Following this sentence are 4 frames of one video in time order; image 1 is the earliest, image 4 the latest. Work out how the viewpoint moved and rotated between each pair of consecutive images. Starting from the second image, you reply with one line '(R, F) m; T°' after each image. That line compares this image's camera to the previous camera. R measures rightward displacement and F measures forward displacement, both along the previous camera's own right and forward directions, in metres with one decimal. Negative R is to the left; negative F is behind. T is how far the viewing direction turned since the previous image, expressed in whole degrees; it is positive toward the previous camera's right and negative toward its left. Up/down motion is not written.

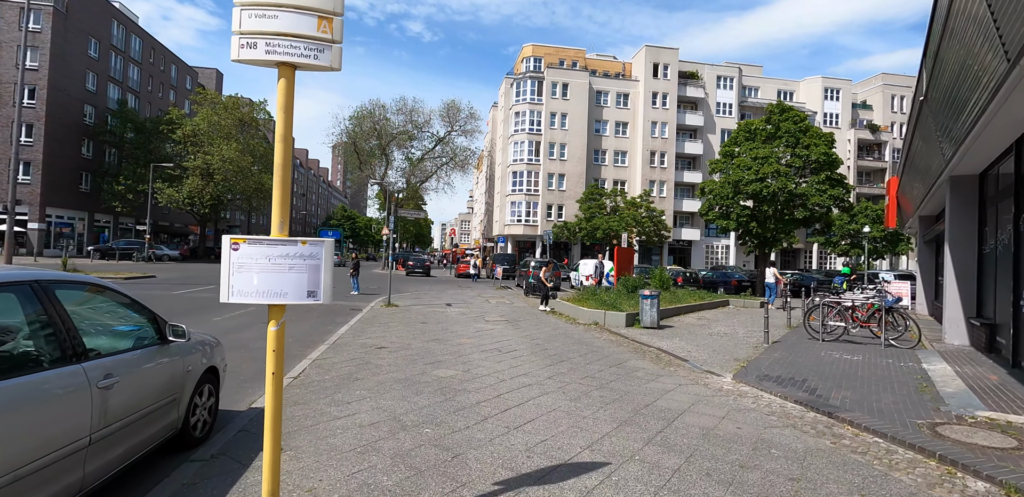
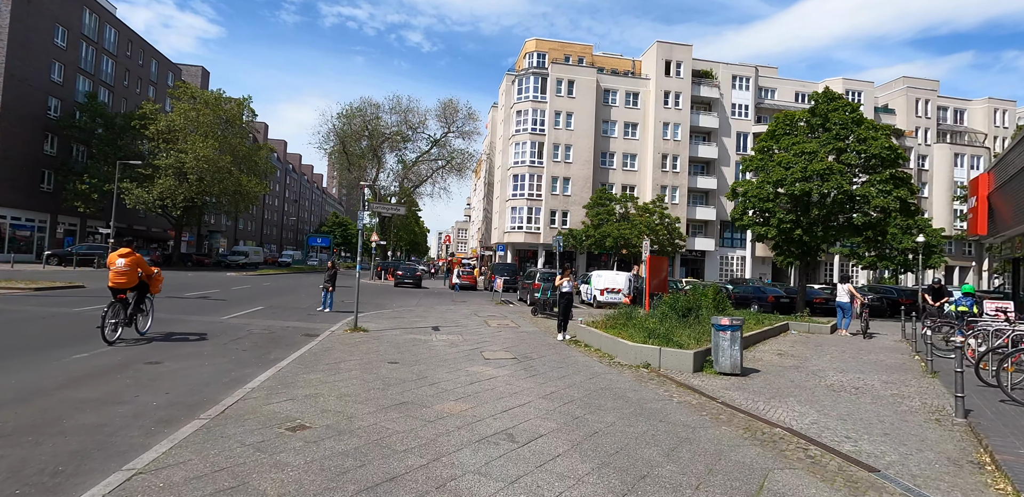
(-0.3, +4.1) m; 0°
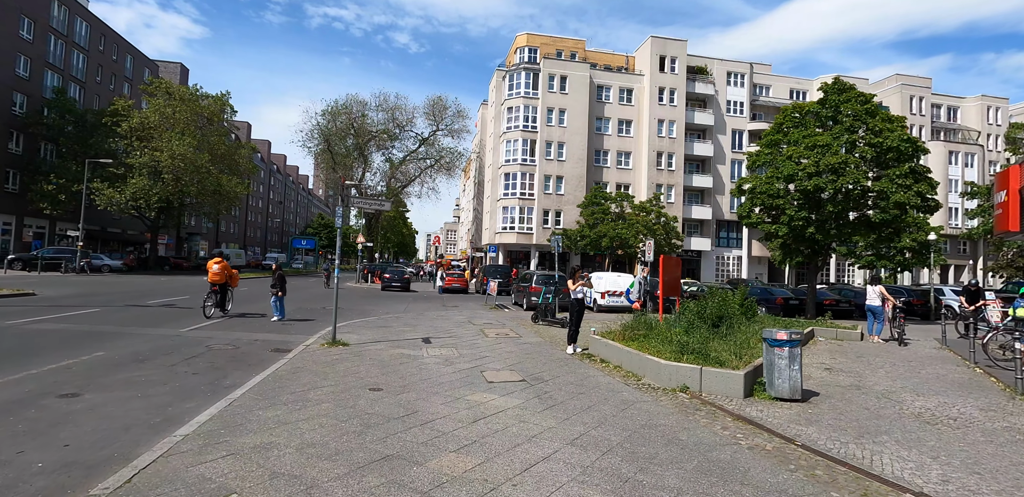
(-0.3, +1.6) m; +1°
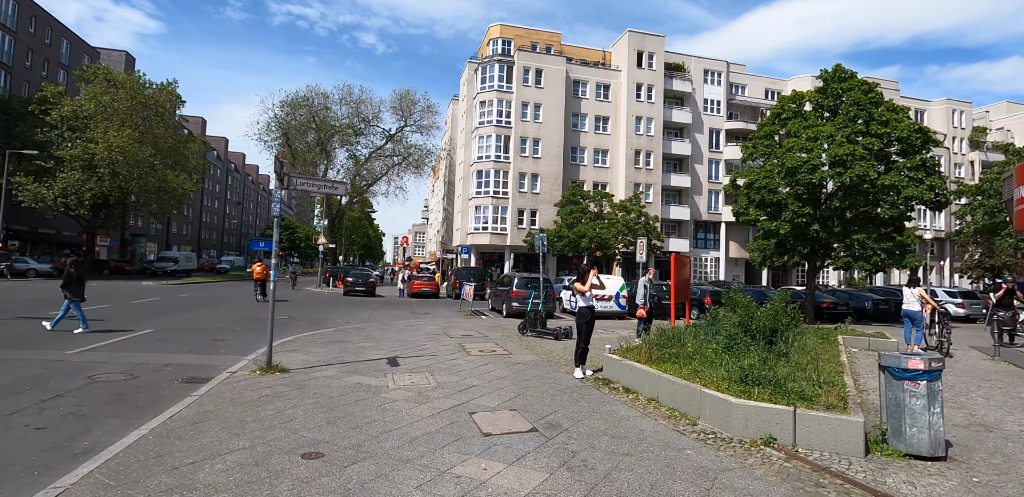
(-0.4, +2.4) m; +4°
